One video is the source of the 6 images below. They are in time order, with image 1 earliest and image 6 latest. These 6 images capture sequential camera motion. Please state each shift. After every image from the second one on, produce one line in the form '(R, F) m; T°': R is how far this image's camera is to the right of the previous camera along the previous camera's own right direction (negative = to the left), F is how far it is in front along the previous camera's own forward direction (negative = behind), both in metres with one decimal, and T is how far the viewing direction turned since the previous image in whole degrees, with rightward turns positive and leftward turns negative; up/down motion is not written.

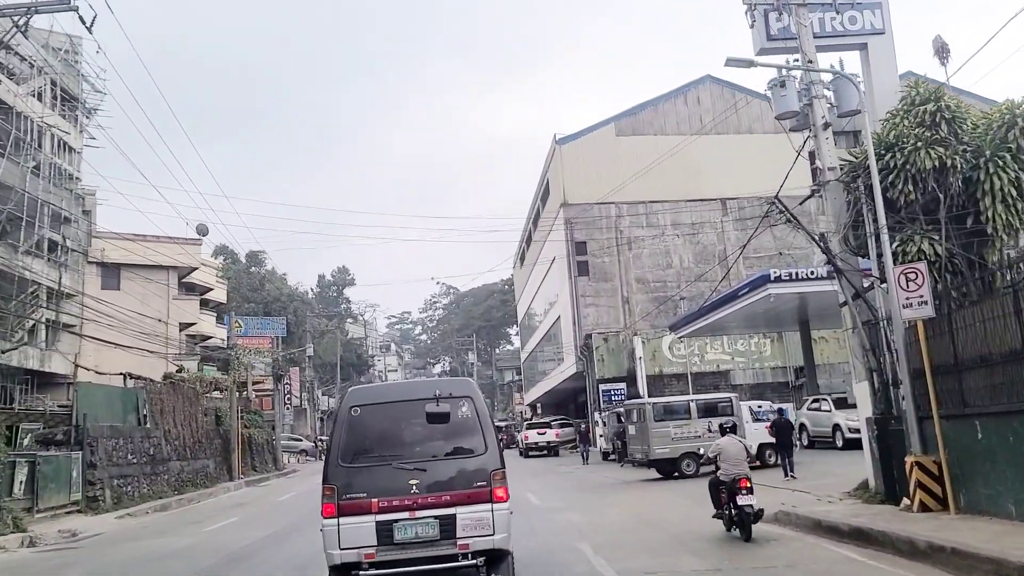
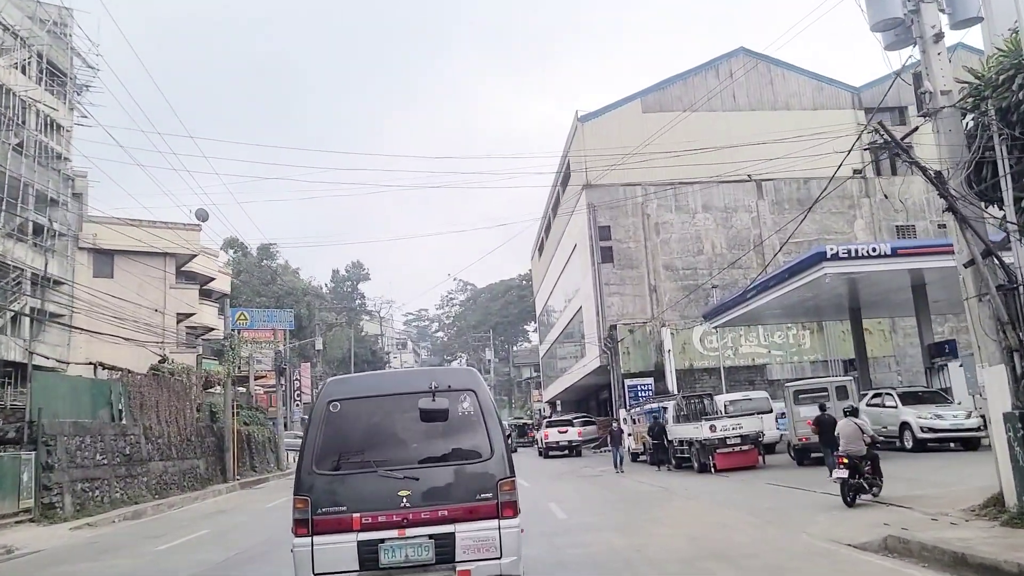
(0.0, +2.7) m; -1°
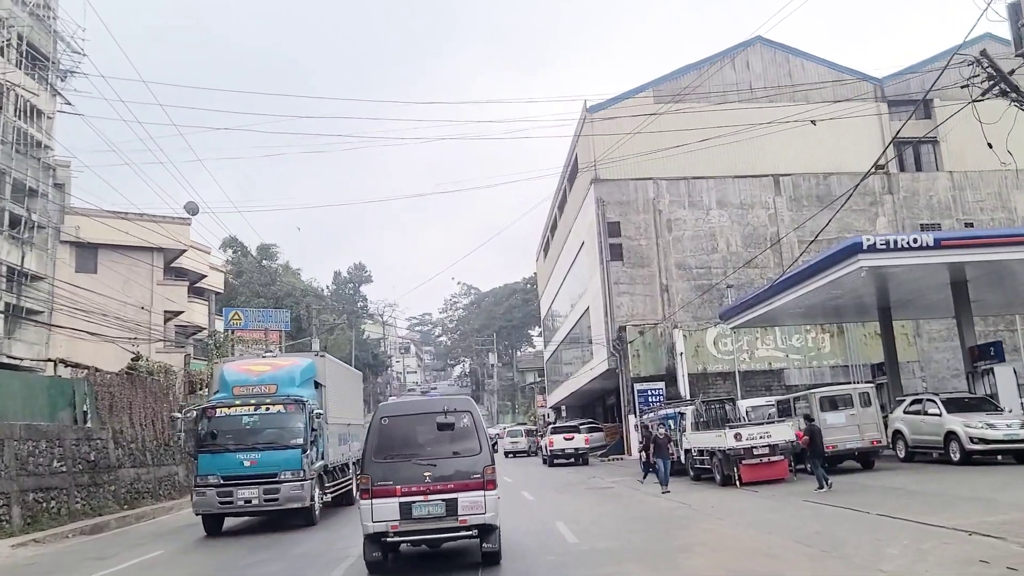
(0.0, +1.9) m; 0°
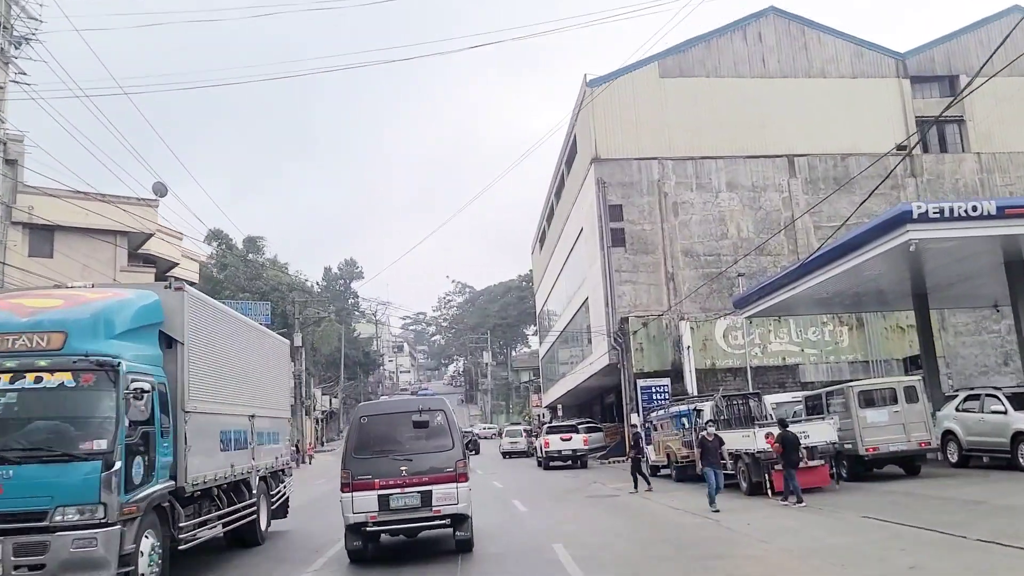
(+0.1, +2.7) m; 0°
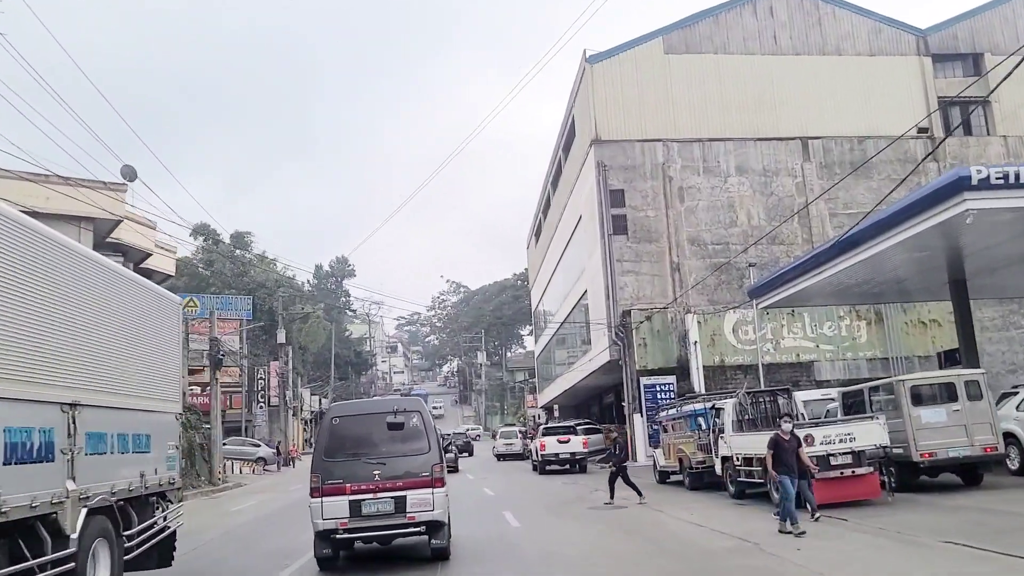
(+0.1, +2.3) m; 0°
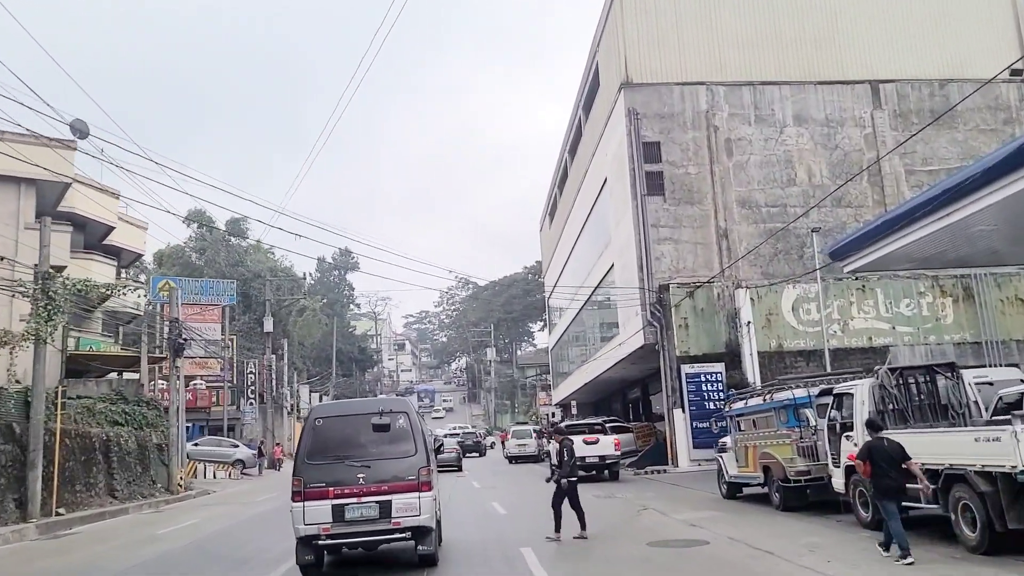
(-0.1, +4.9) m; -1°
